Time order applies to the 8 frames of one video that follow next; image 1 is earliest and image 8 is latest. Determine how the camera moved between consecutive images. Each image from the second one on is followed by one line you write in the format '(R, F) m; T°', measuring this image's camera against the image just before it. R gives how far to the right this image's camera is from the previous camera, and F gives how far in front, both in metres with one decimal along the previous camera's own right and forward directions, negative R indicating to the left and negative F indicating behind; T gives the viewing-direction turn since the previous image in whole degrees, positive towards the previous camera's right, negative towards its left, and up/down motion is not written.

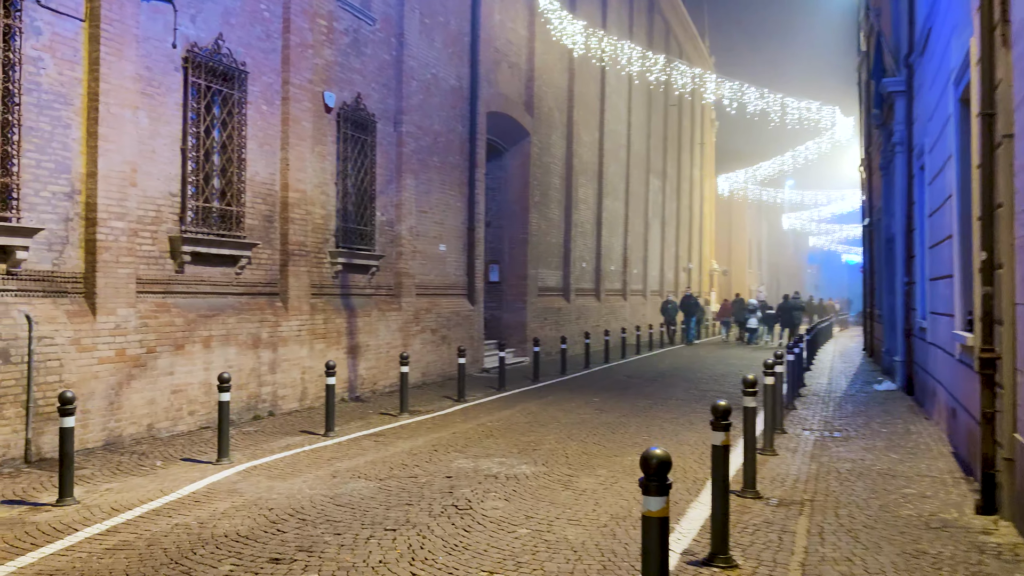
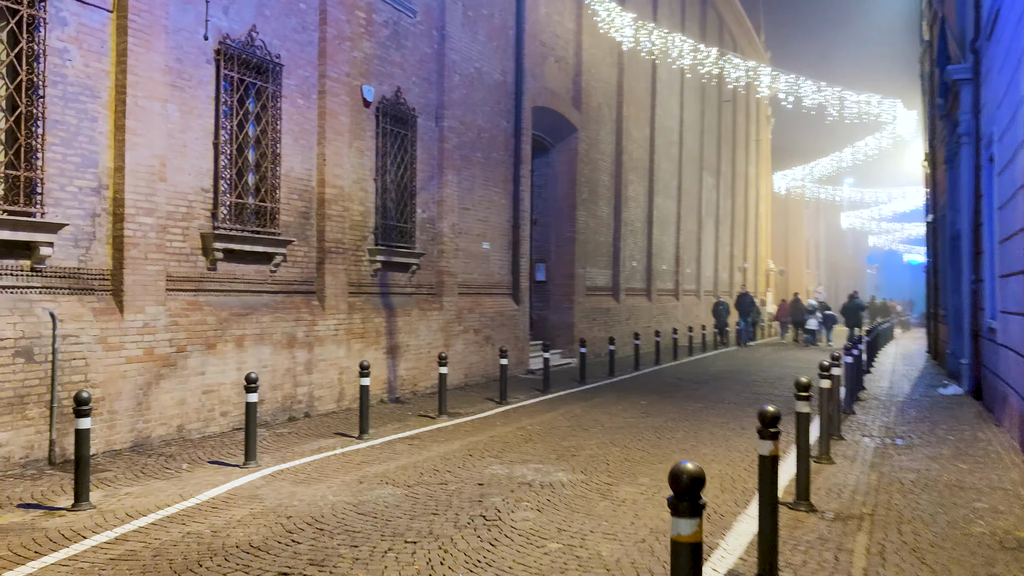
(+0.1, +0.4) m; -3°
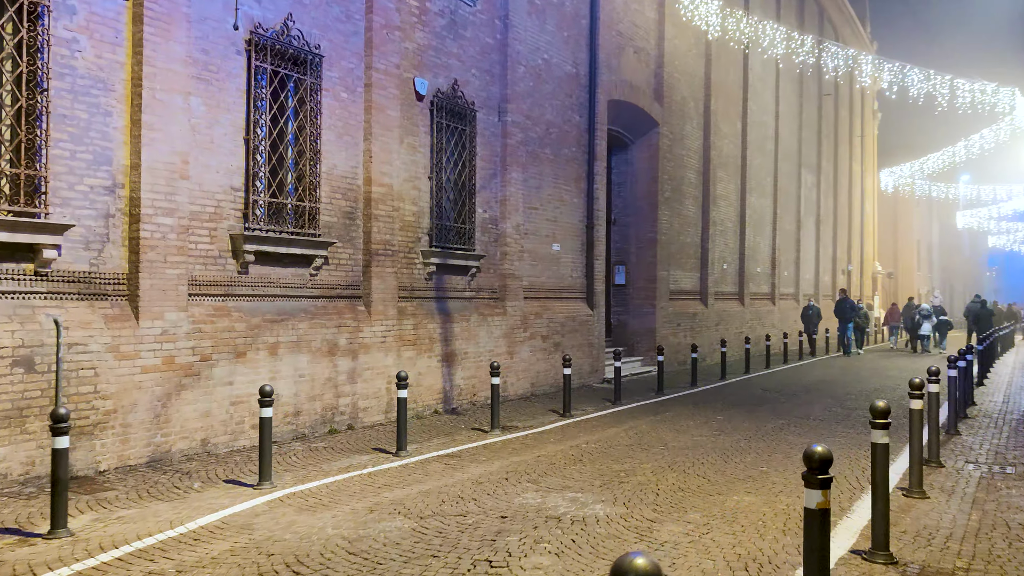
(+0.5, +0.9) m; -6°
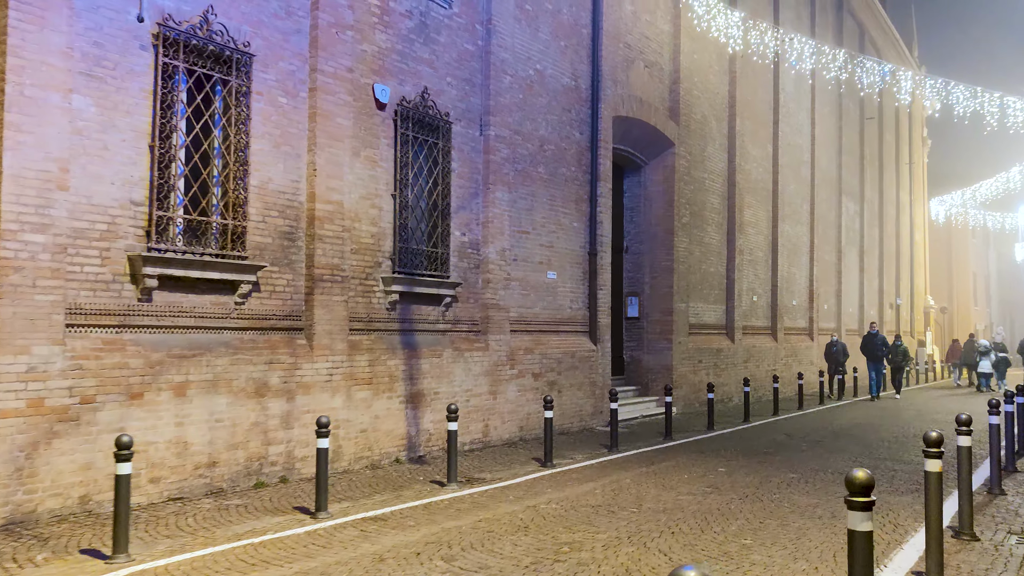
(+0.8, +1.4) m; -3°
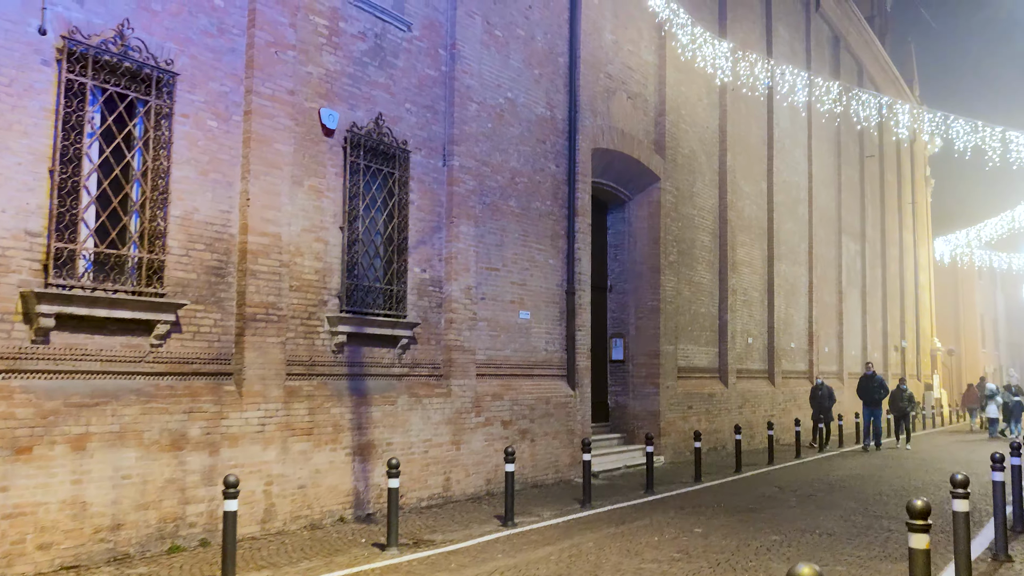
(+0.5, +0.8) m; 0°
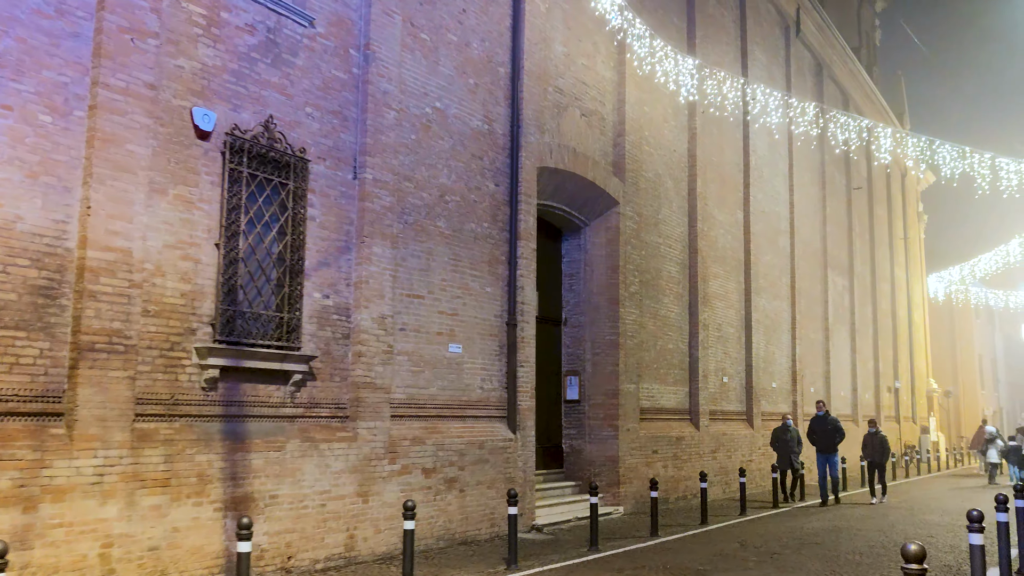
(+0.8, +1.3) m; 0°
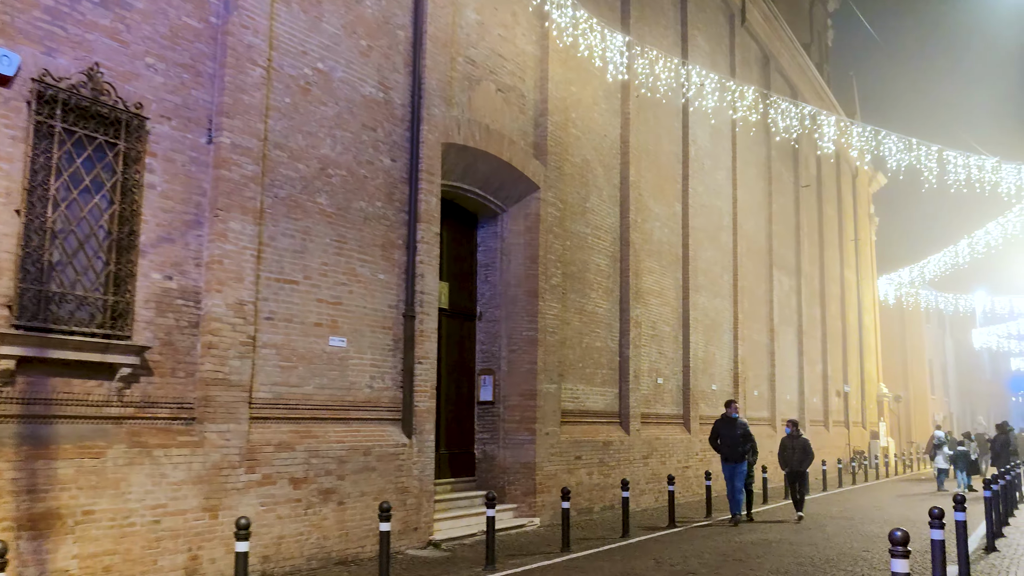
(+0.7, +1.2) m; +2°
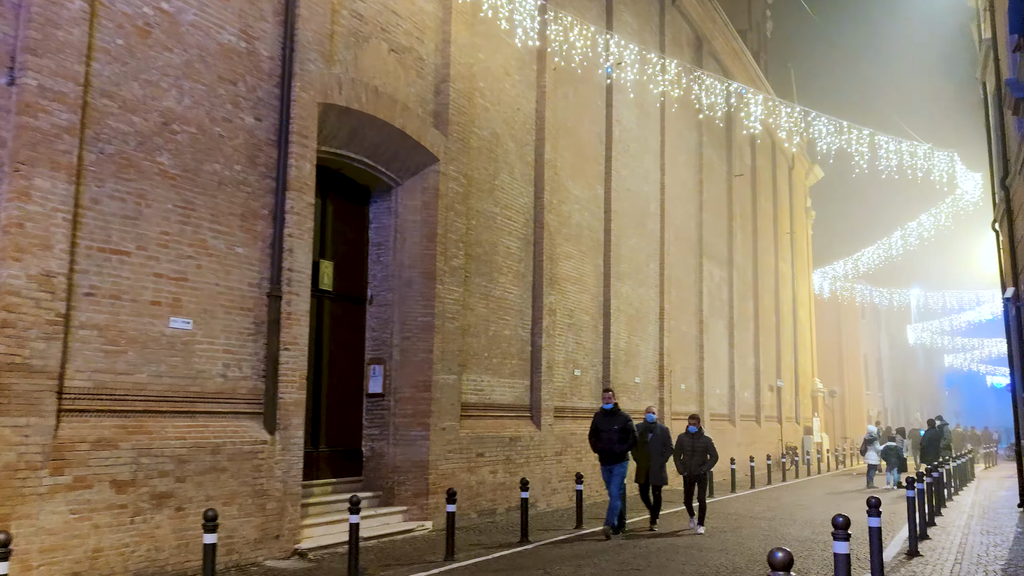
(+0.7, +1.1) m; +3°
